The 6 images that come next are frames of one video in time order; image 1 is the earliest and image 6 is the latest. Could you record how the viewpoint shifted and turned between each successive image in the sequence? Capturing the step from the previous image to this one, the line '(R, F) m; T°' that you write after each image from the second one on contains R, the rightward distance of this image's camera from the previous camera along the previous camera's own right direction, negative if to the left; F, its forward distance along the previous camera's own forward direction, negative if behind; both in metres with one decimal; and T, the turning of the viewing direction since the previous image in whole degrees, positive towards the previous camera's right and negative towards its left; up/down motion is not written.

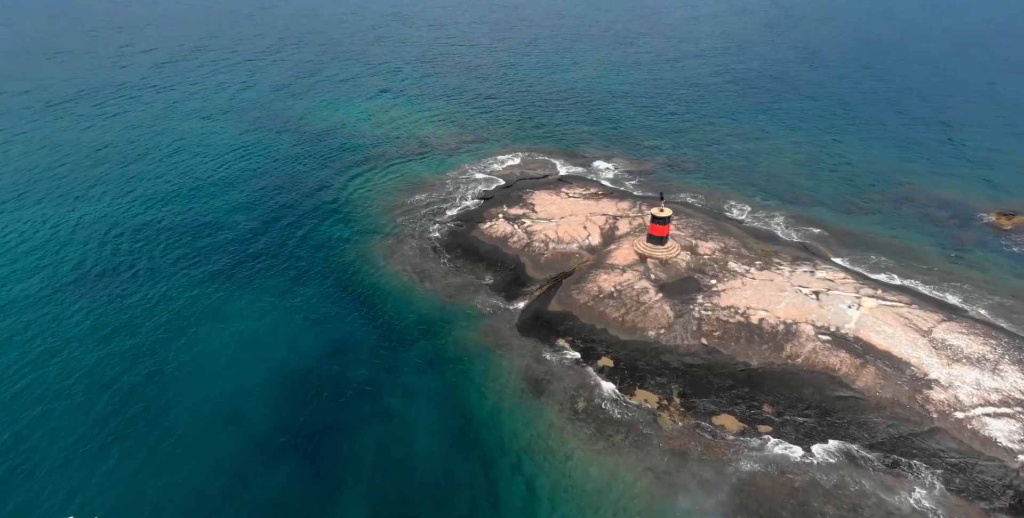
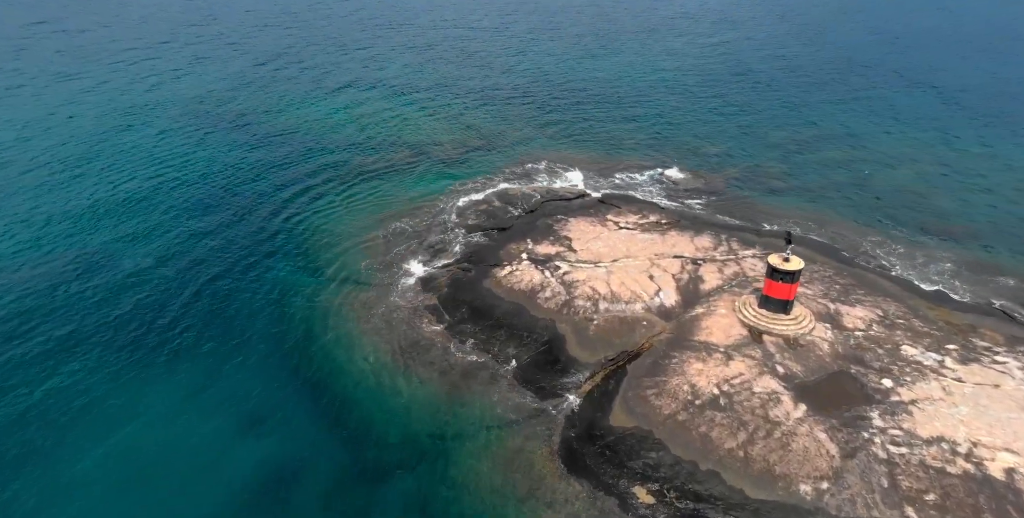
(-2.4, +23.7) m; 0°
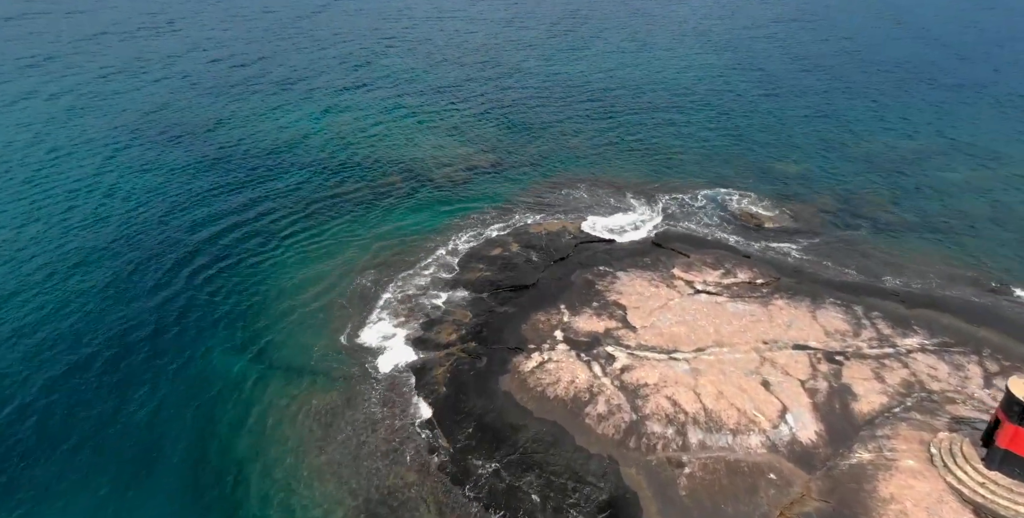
(-1.8, +18.1) m; 0°
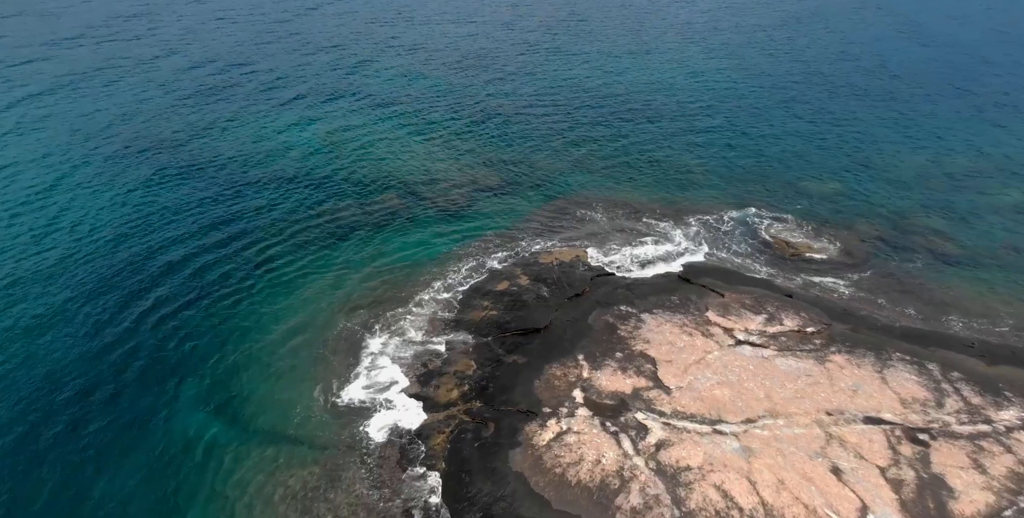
(-0.7, +5.7) m; 0°
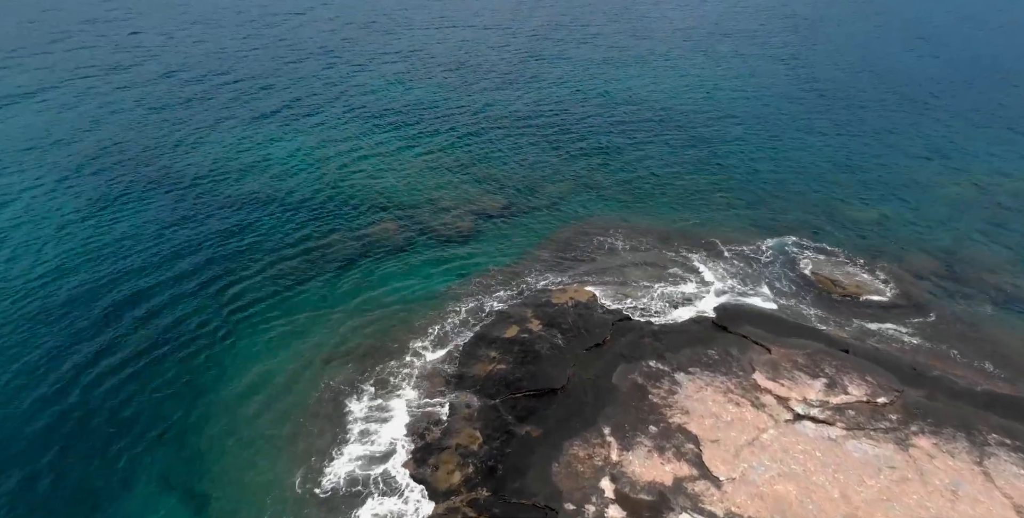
(-0.7, +5.8) m; 0°
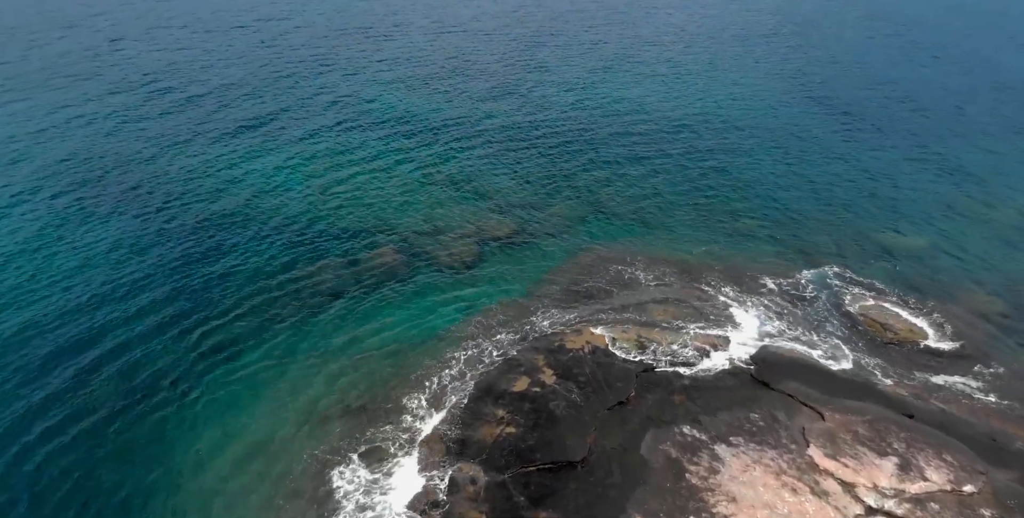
(-0.7, +4.9) m; 0°
